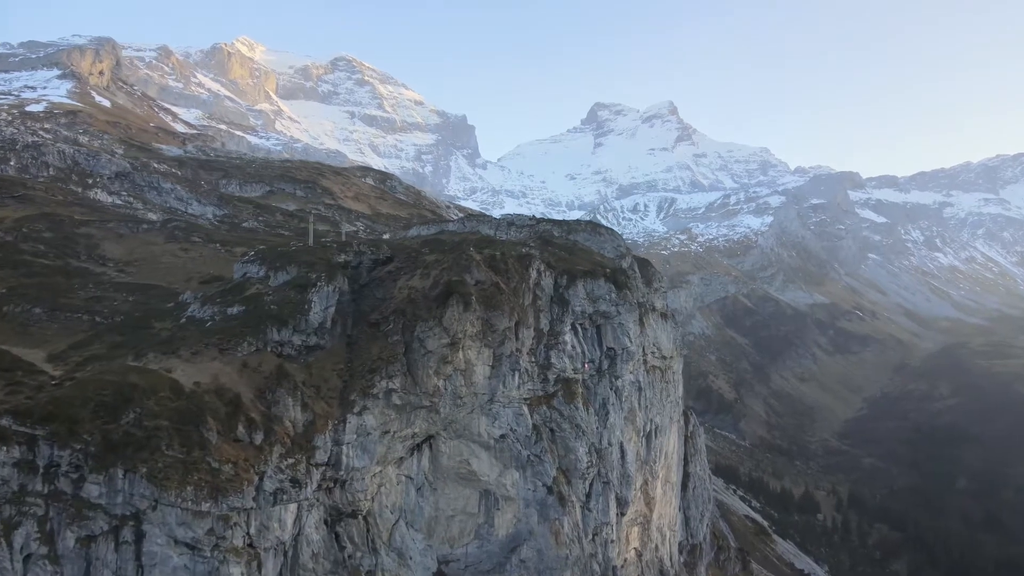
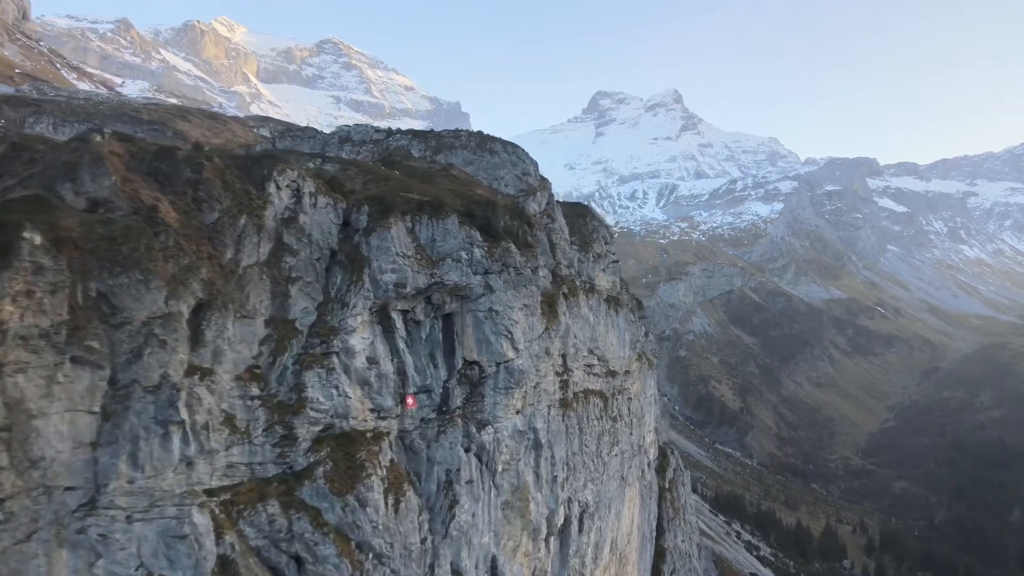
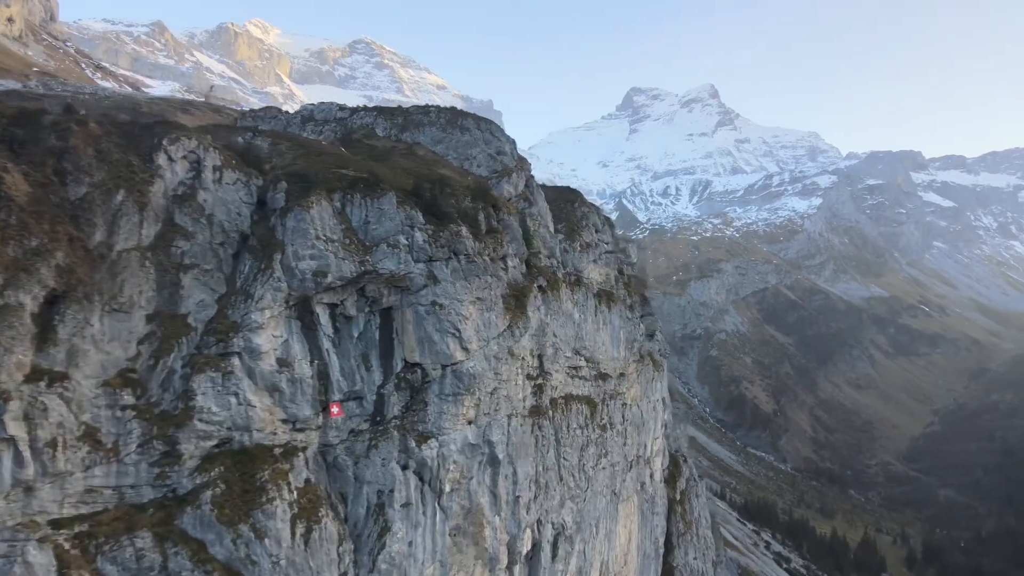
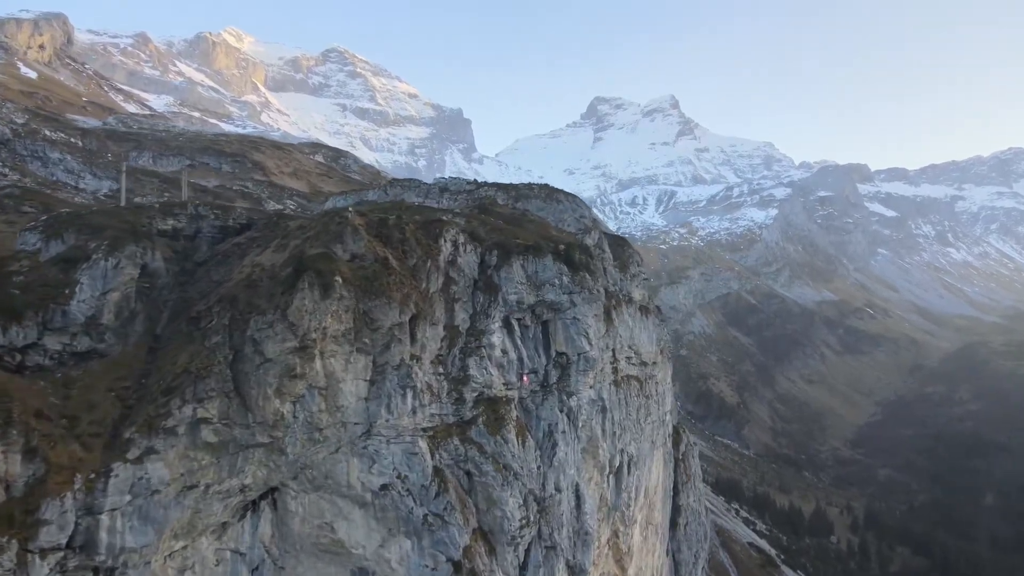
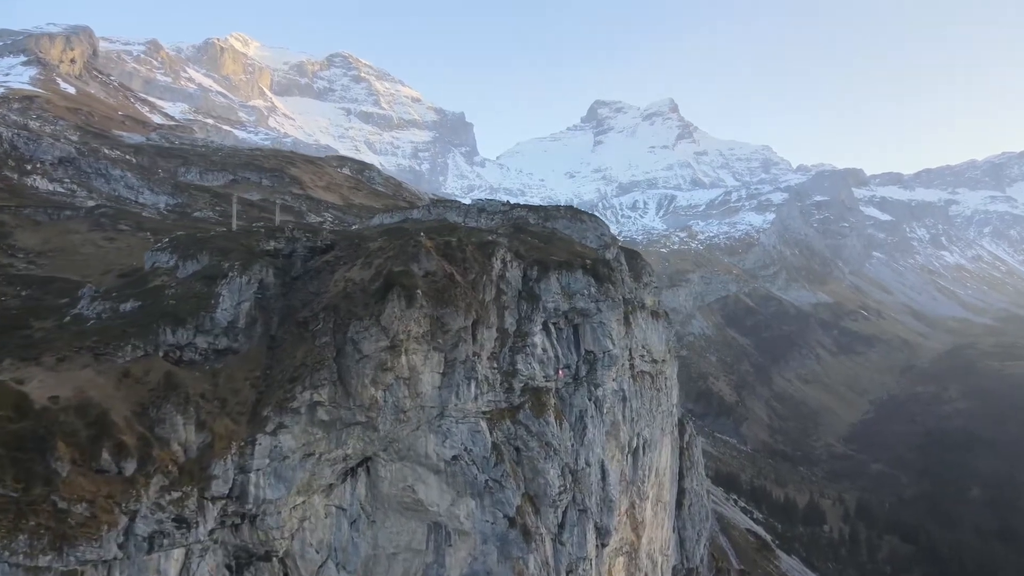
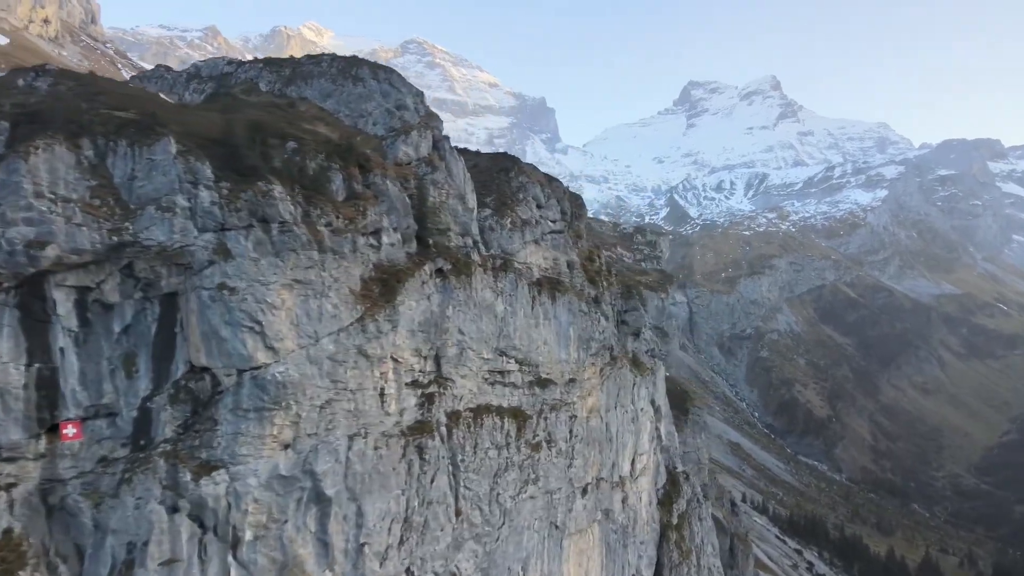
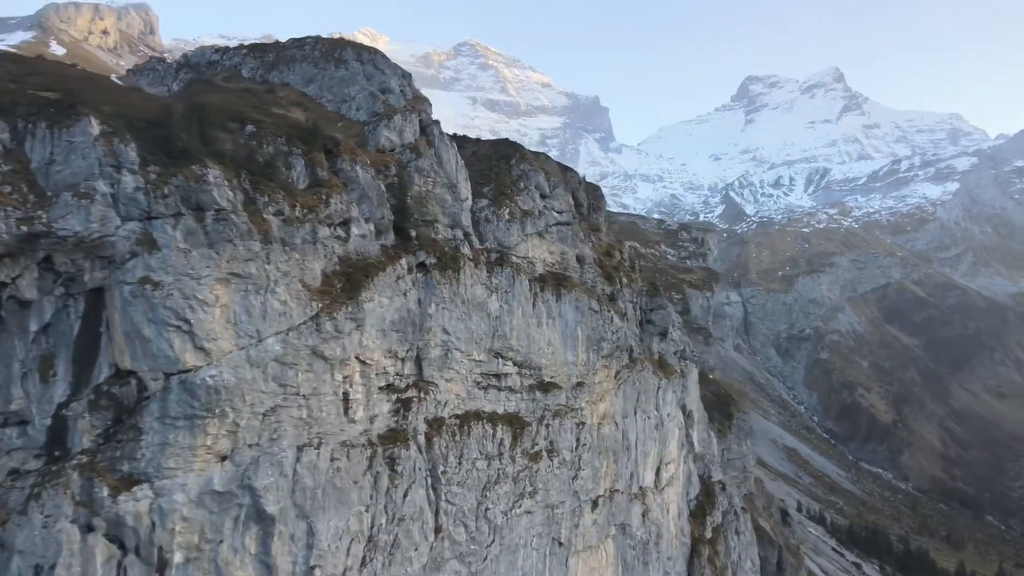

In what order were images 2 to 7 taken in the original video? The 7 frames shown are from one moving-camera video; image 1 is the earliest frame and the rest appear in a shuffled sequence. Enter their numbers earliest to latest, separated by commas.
5, 4, 2, 3, 6, 7
